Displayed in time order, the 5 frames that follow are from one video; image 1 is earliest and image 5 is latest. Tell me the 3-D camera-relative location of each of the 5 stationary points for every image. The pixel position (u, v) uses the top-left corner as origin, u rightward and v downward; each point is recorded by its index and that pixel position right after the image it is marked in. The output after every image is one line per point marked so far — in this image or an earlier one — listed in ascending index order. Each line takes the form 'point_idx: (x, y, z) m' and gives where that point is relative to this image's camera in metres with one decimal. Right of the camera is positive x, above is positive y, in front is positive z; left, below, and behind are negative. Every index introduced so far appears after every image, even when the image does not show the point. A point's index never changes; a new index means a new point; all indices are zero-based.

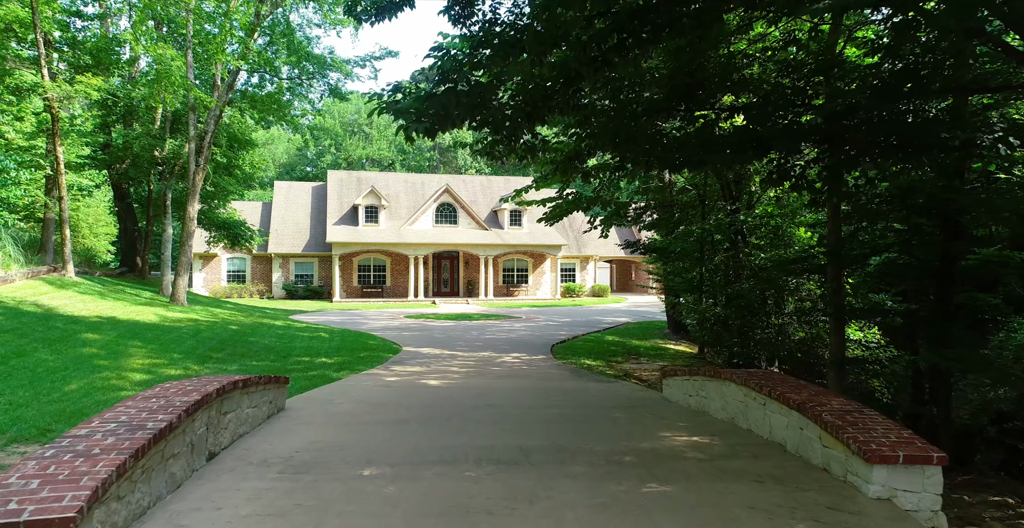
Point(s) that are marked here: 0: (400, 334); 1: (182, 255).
0: (-2.7, -1.7, +15.7) m
1: (-8.1, +0.2, +15.8) m
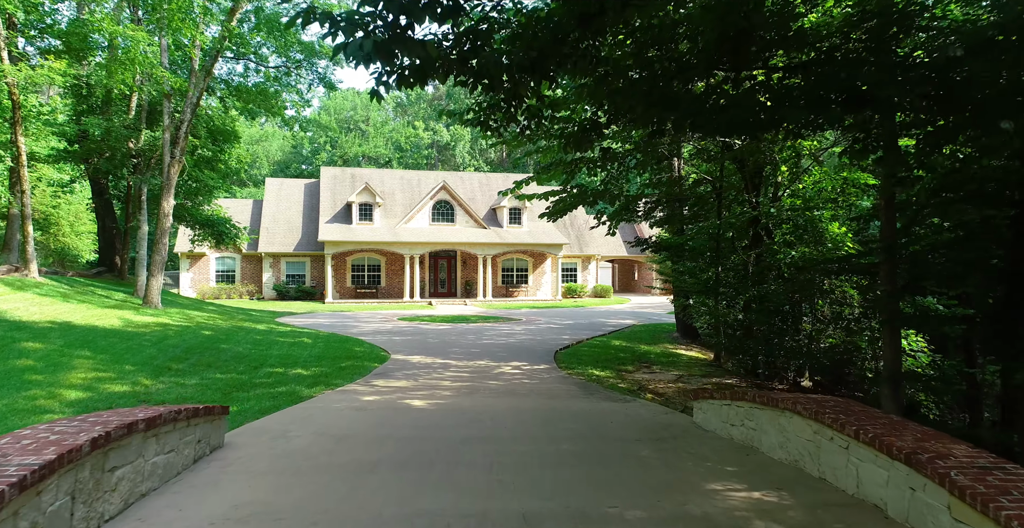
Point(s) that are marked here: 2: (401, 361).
0: (-2.7, -1.7, +14.6) m
1: (-8.1, +0.2, +14.6) m
2: (-1.7, -1.5, +10.1) m
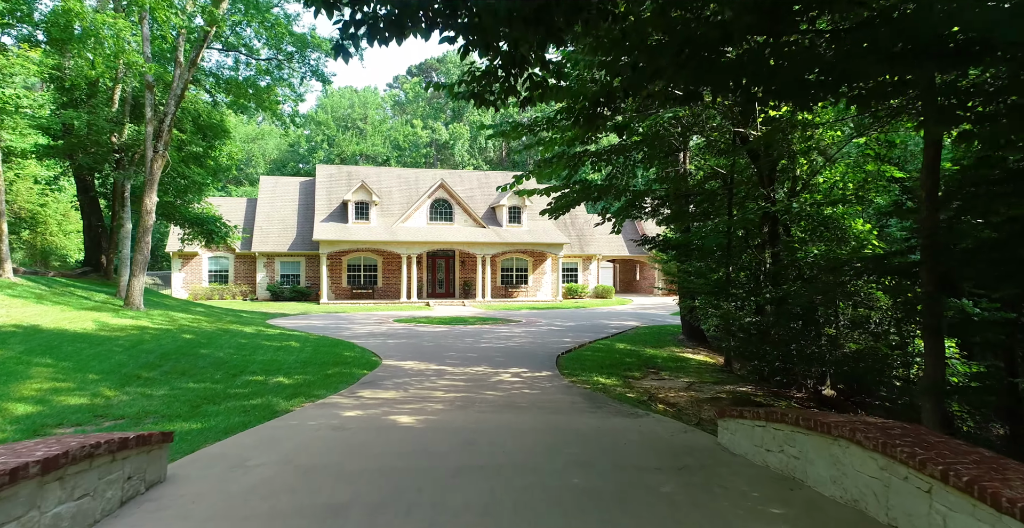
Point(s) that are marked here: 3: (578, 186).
0: (-2.8, -1.7, +13.9) m
1: (-8.1, +0.2, +14.0) m
2: (-1.7, -1.5, +9.4) m
3: (+1.1, +1.3, +11.2) m
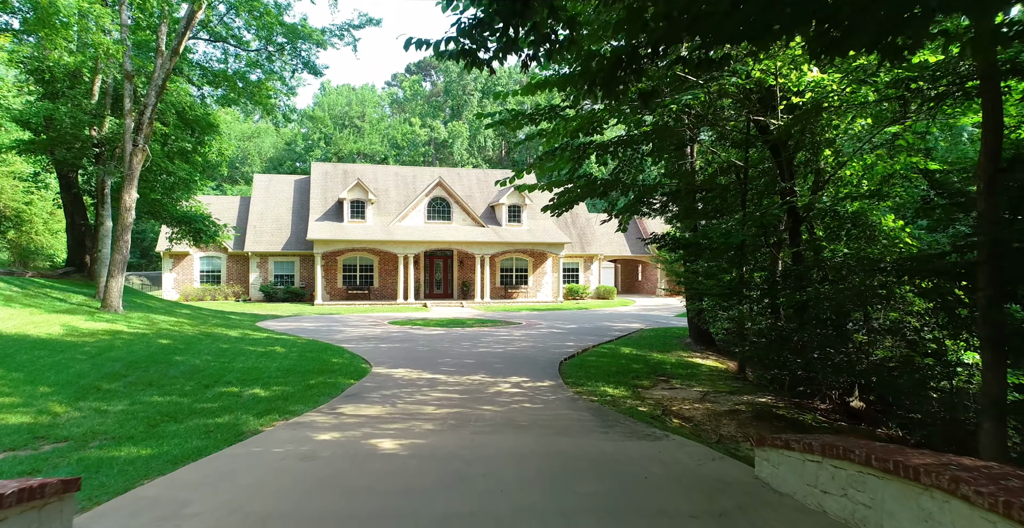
0: (-2.8, -1.7, +13.2) m
1: (-8.2, +0.2, +13.2) m
2: (-1.8, -1.5, +8.7) m
3: (+1.1, +1.3, +10.5) m
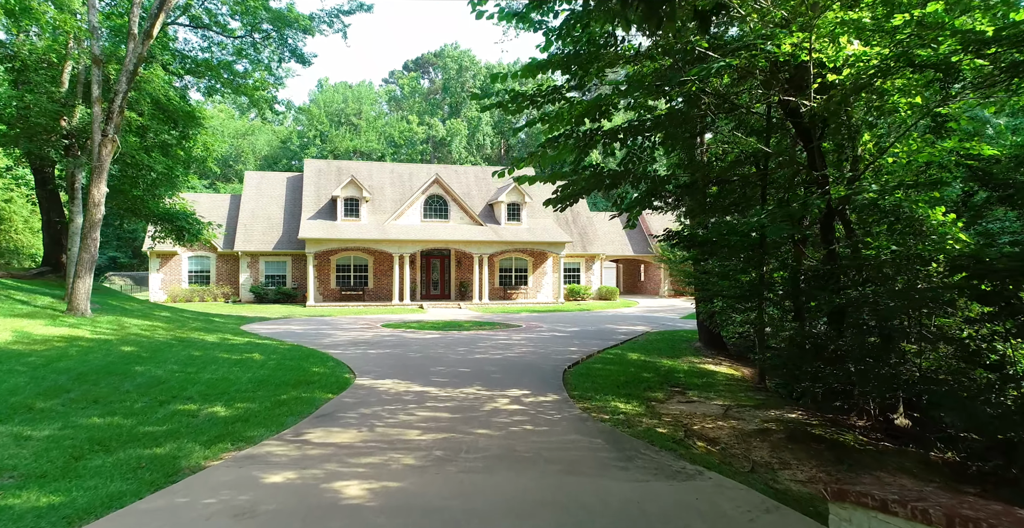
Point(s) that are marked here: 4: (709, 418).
0: (-2.8, -1.7, +12.2) m
1: (-8.2, +0.2, +12.3) m
2: (-1.8, -1.5, +7.8) m
3: (+1.1, +1.4, +9.5) m
4: (+2.2, -1.8, +7.4) m
